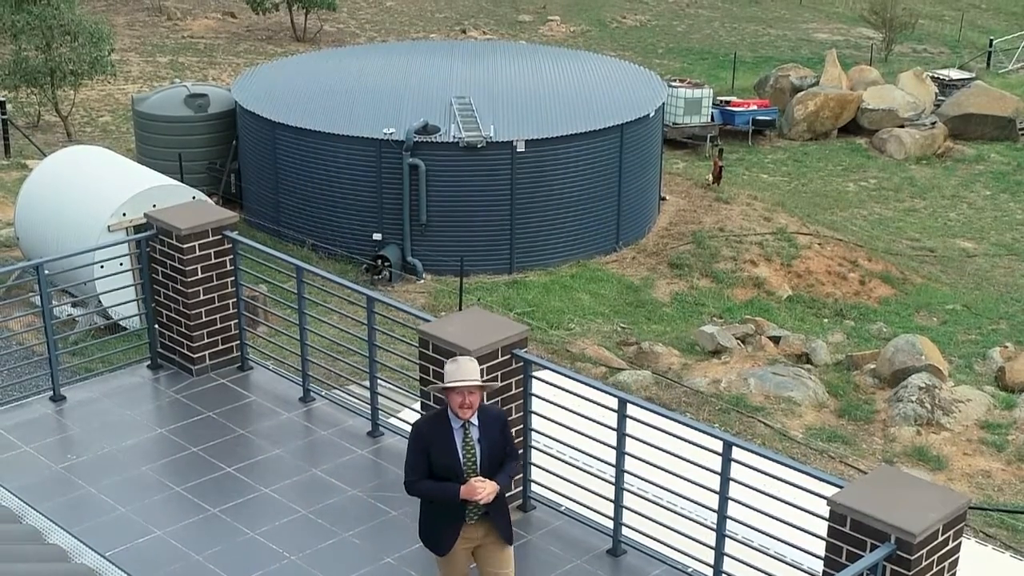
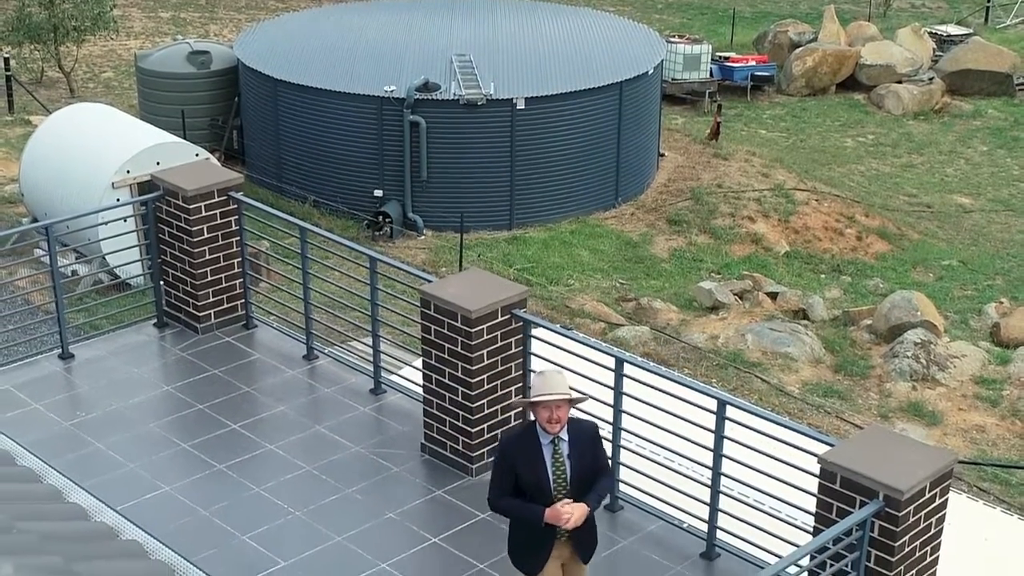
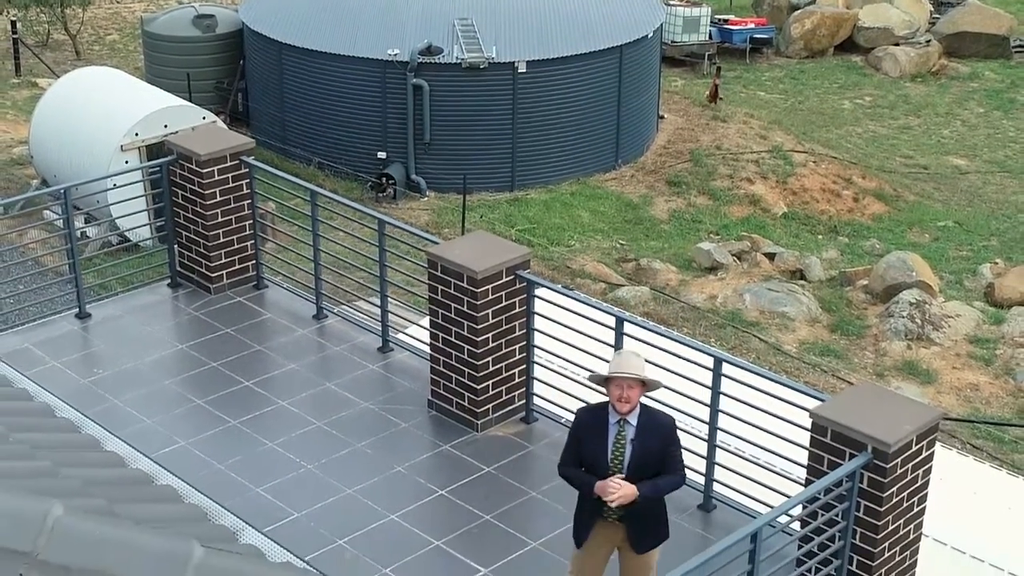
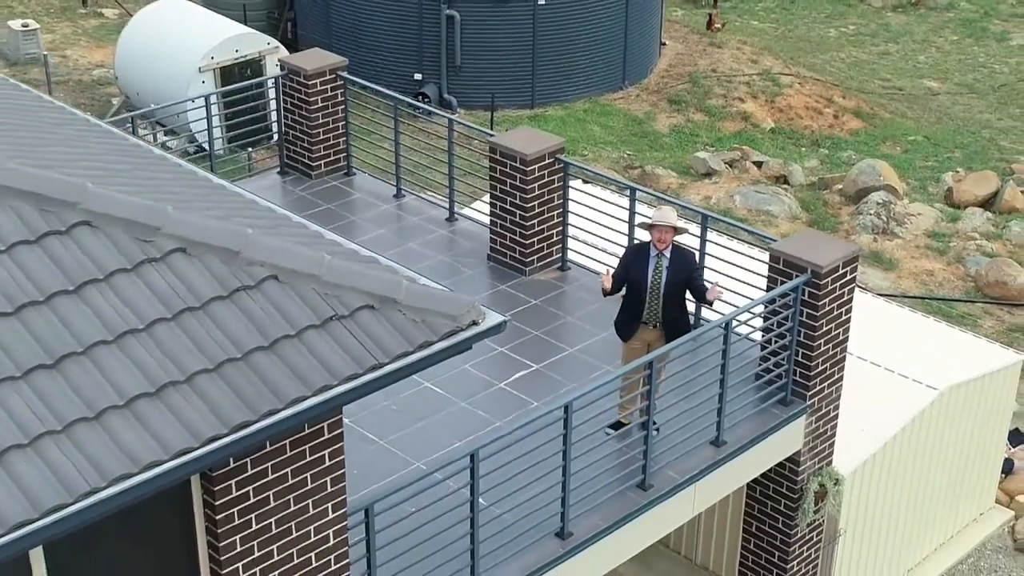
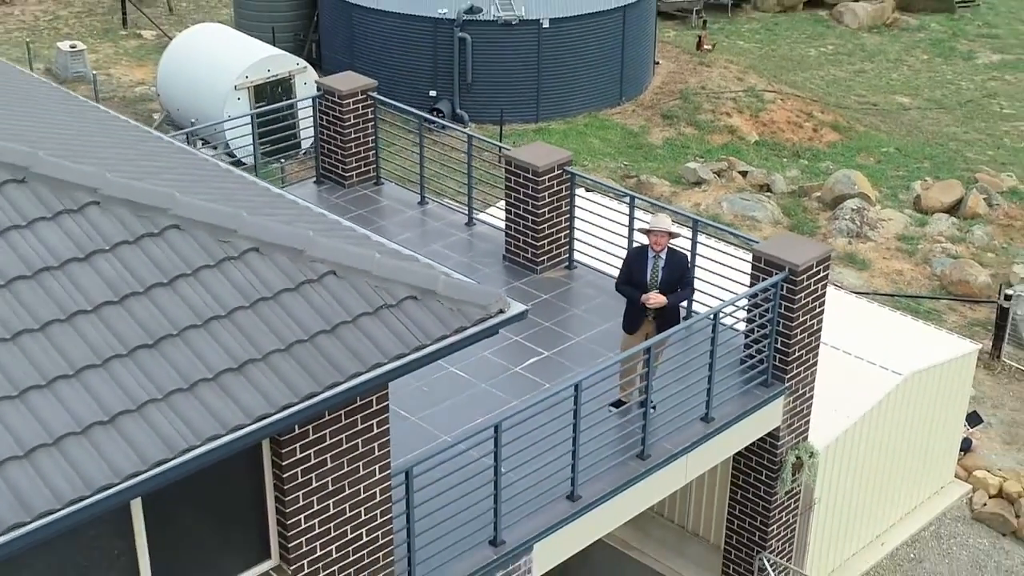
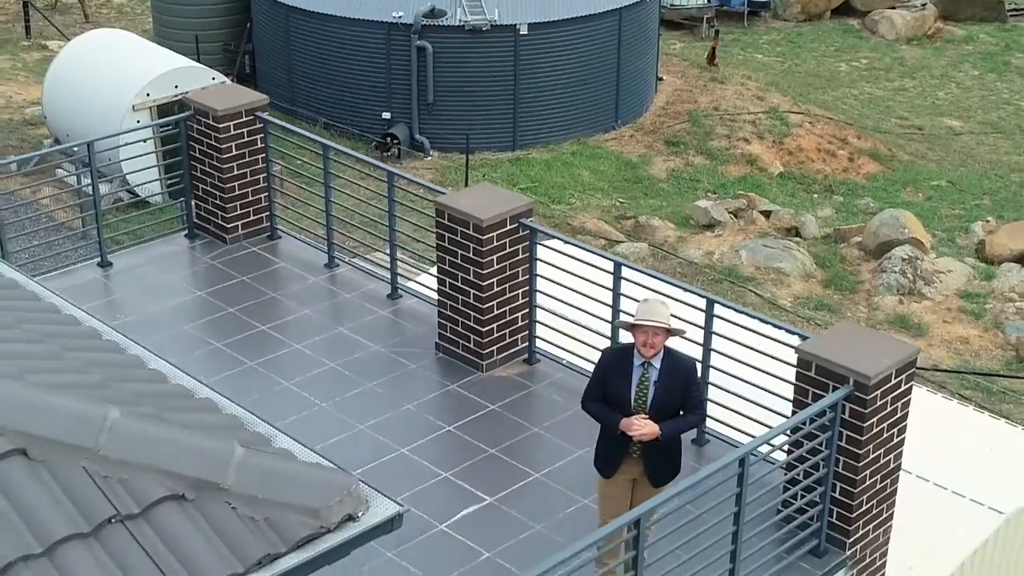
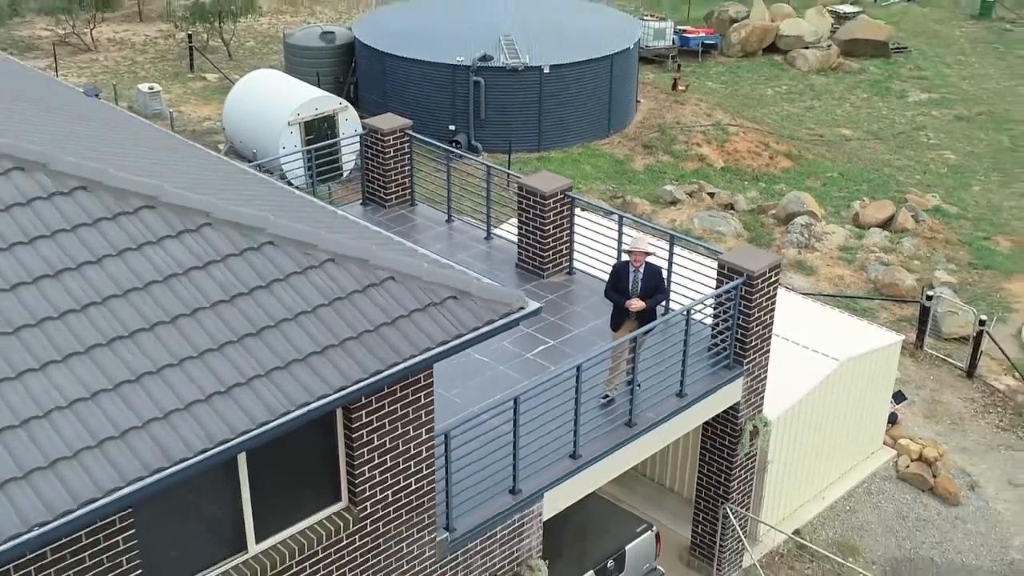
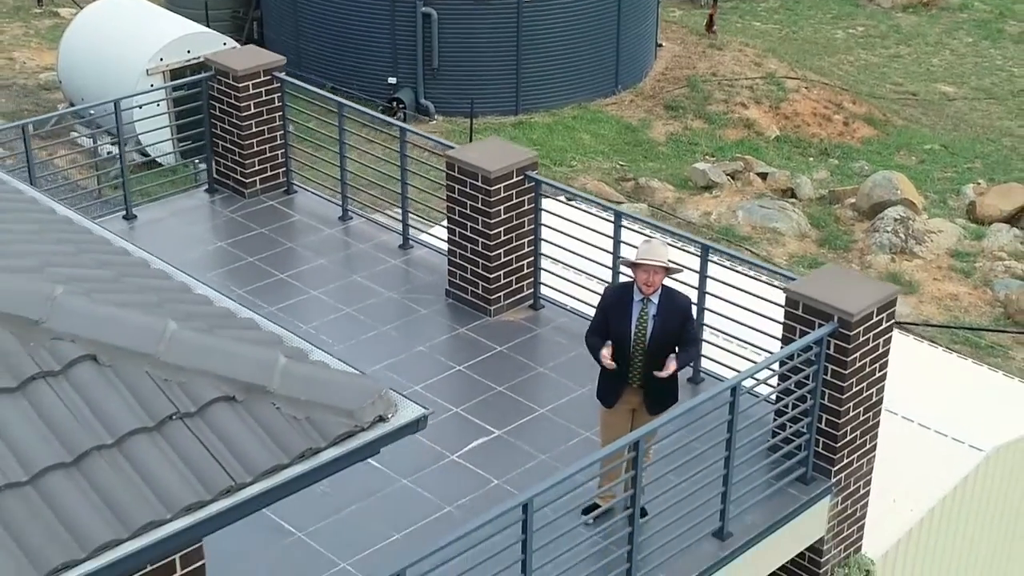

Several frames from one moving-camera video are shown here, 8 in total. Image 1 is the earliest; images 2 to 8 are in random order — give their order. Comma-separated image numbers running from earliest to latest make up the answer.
2, 3, 6, 8, 4, 5, 7
